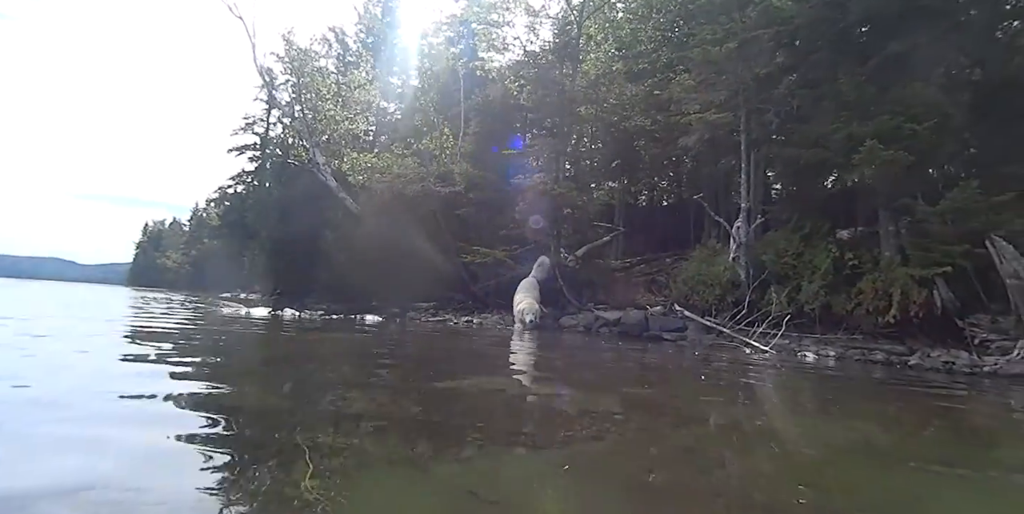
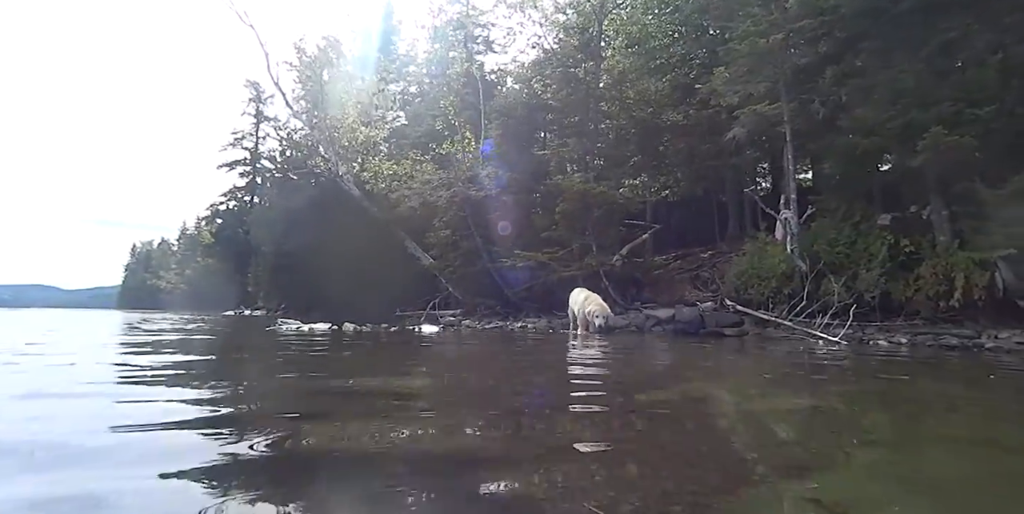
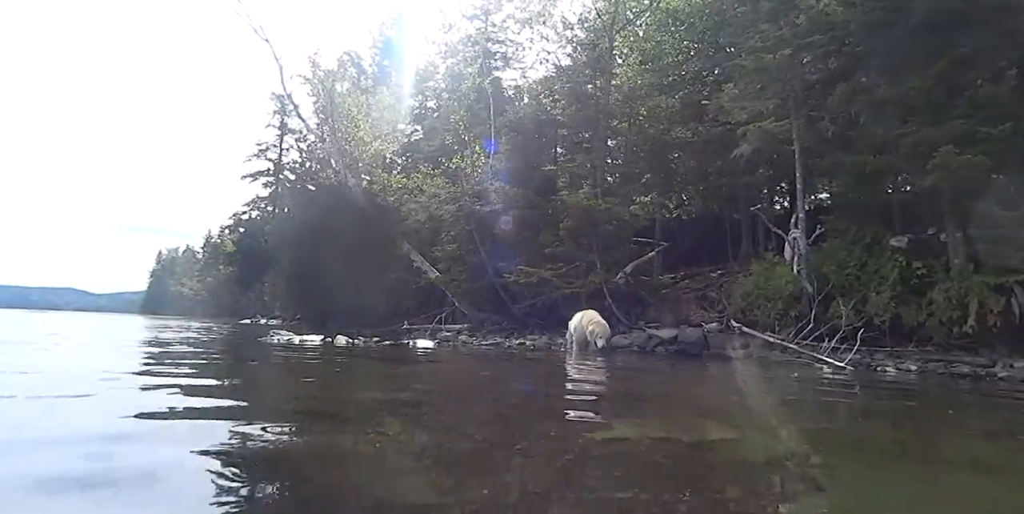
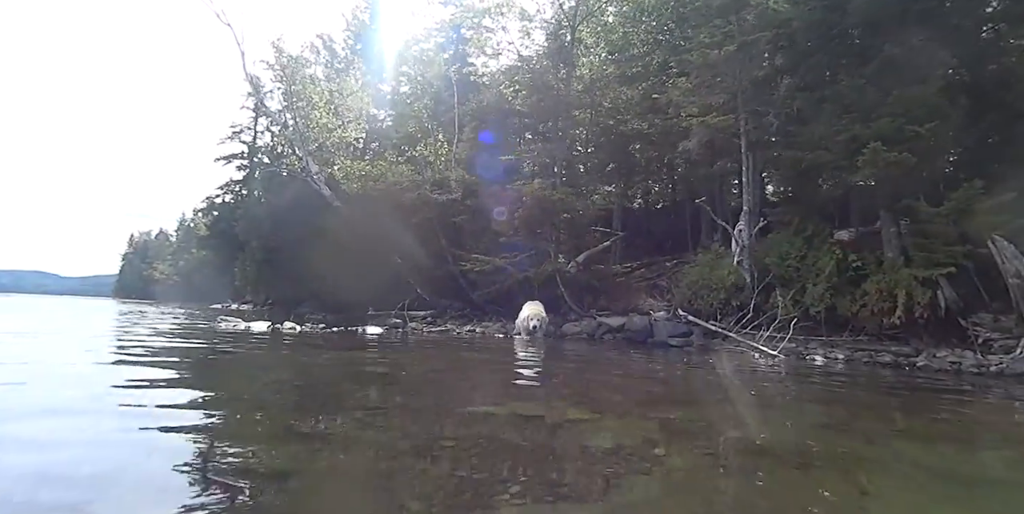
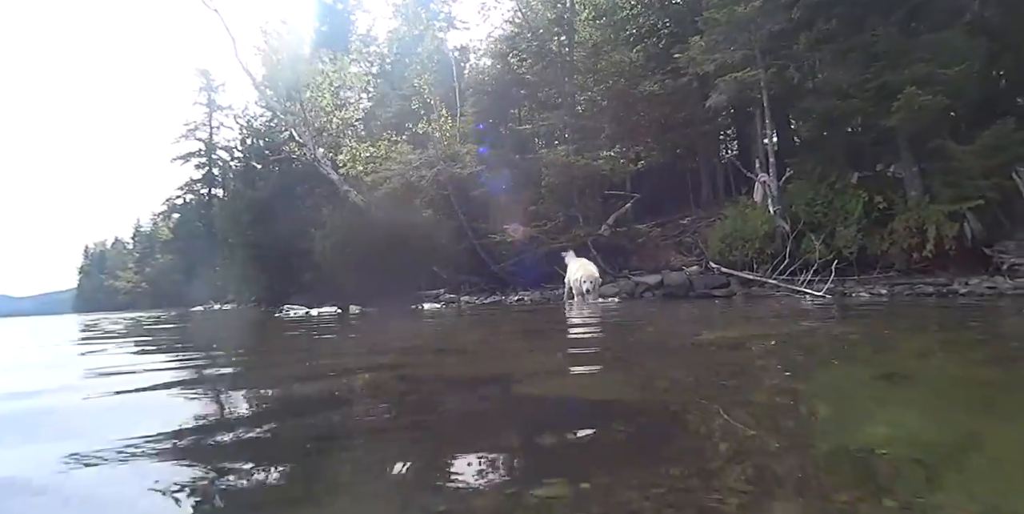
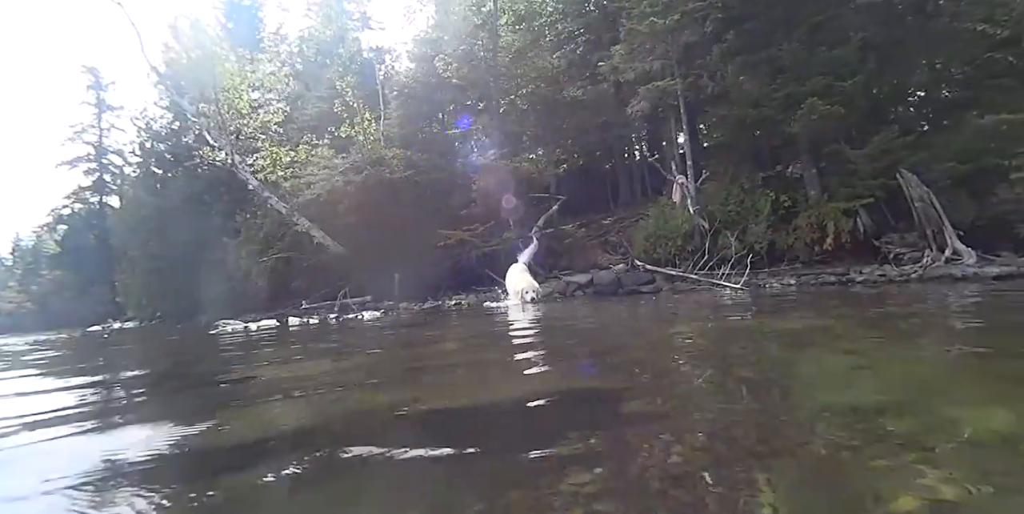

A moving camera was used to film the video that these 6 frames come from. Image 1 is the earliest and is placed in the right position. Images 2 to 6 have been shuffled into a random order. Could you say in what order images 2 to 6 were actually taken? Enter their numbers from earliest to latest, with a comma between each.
4, 3, 2, 5, 6
